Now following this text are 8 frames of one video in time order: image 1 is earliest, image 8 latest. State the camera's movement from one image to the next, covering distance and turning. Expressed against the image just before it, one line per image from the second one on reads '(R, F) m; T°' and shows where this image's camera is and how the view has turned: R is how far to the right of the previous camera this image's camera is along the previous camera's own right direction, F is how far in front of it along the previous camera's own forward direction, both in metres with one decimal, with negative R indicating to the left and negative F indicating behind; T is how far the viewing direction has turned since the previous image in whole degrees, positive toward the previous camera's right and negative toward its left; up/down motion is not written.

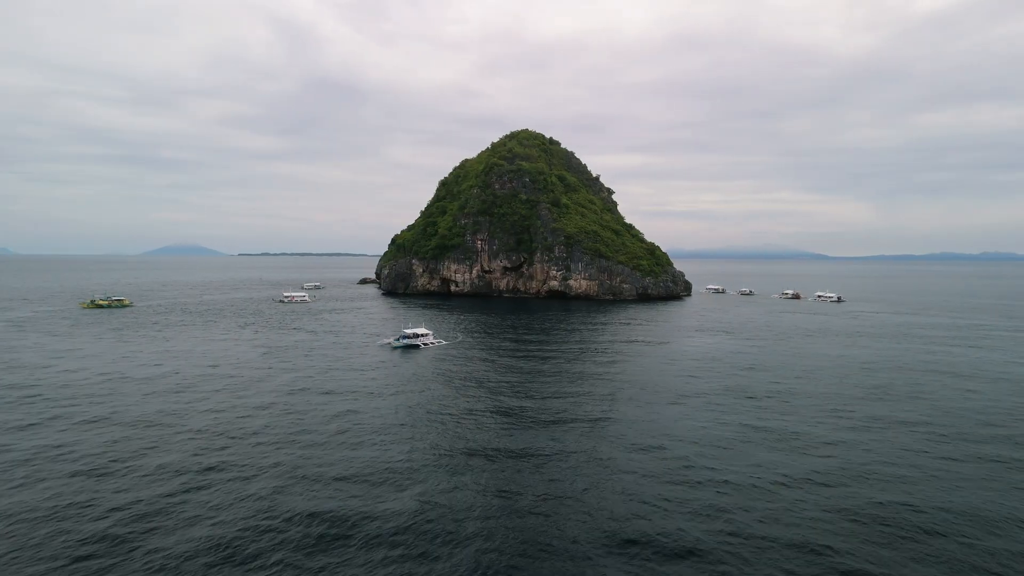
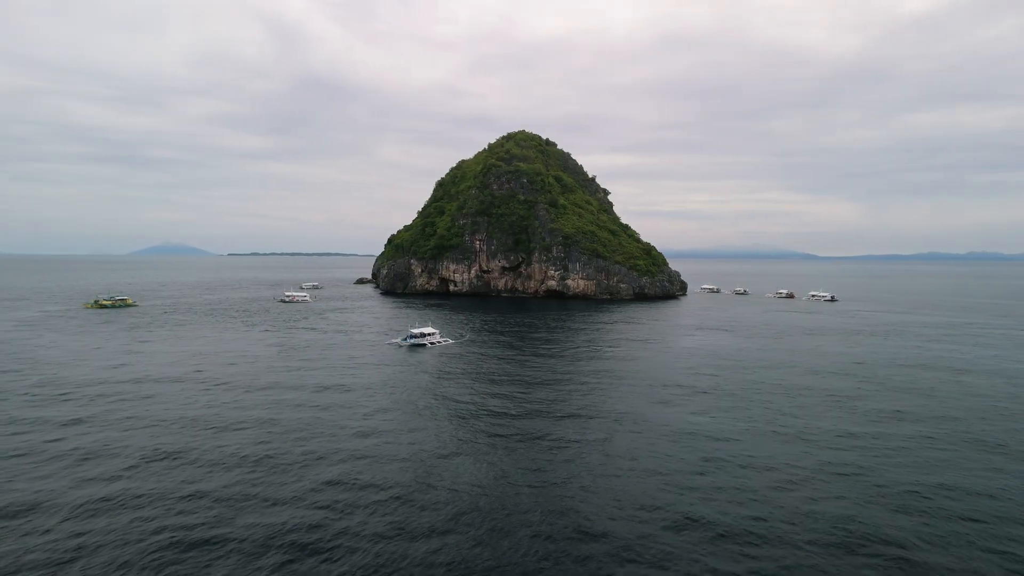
(-1.2, -1.3) m; +1°
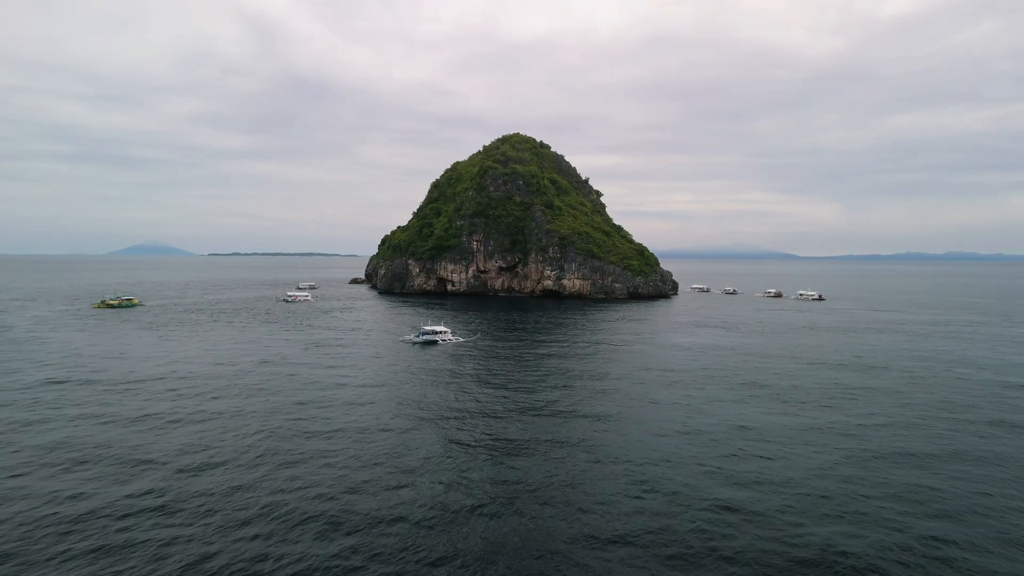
(-2.3, -2.6) m; +1°
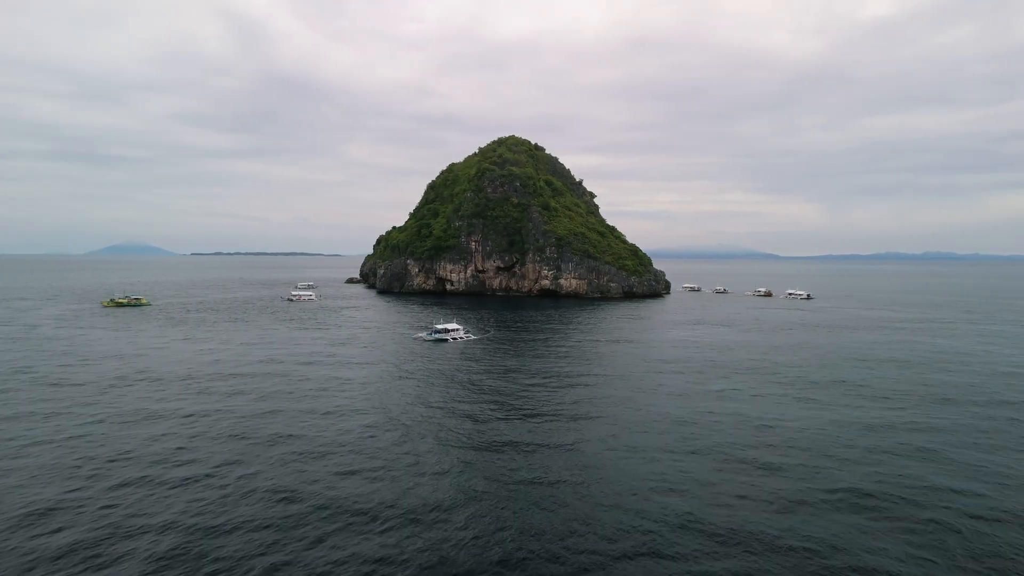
(-2.4, -2.9) m; +1°
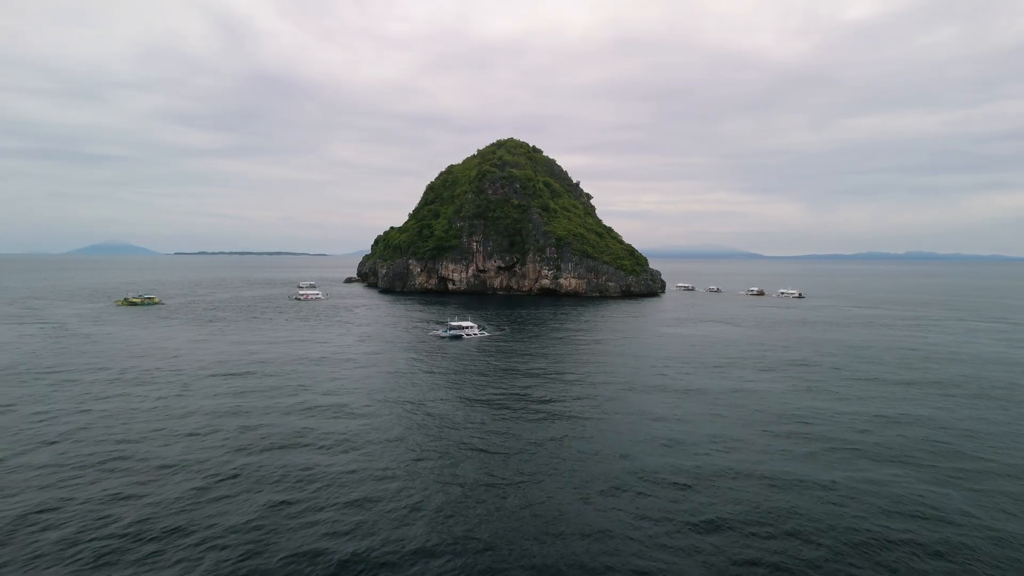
(-2.6, -3.2) m; +1°
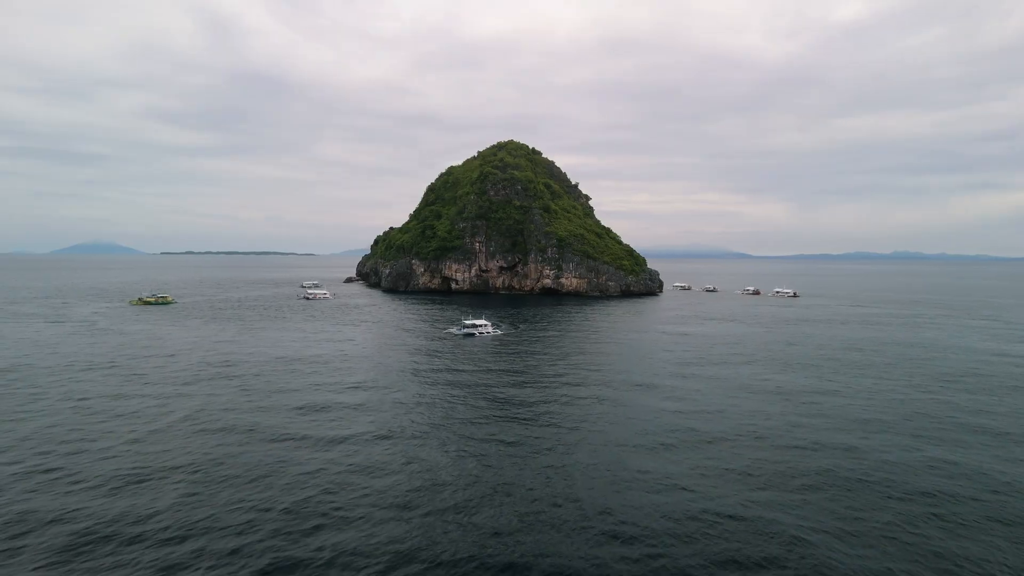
(-2.4, -2.9) m; +1°
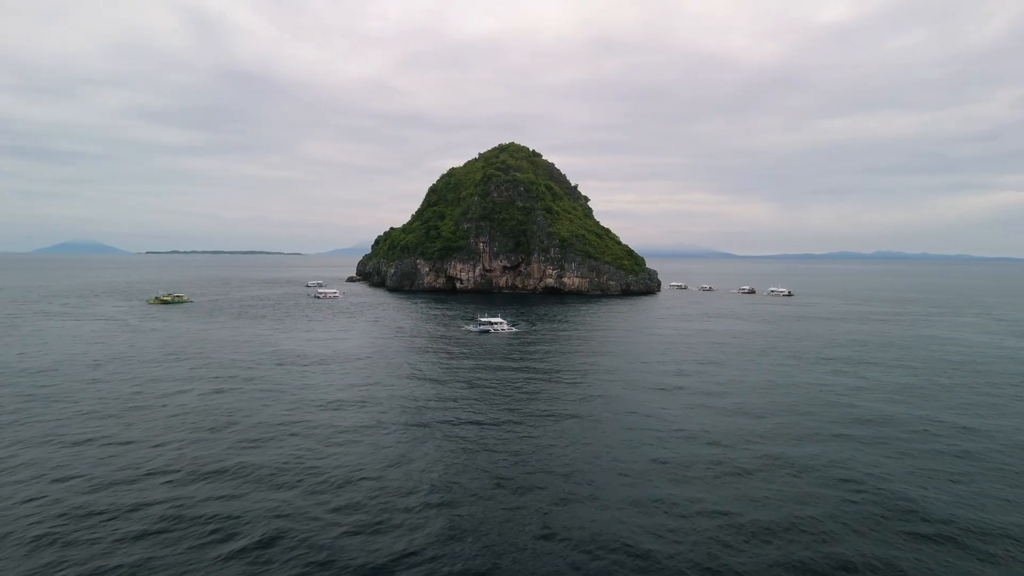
(-2.9, -3.4) m; +1°
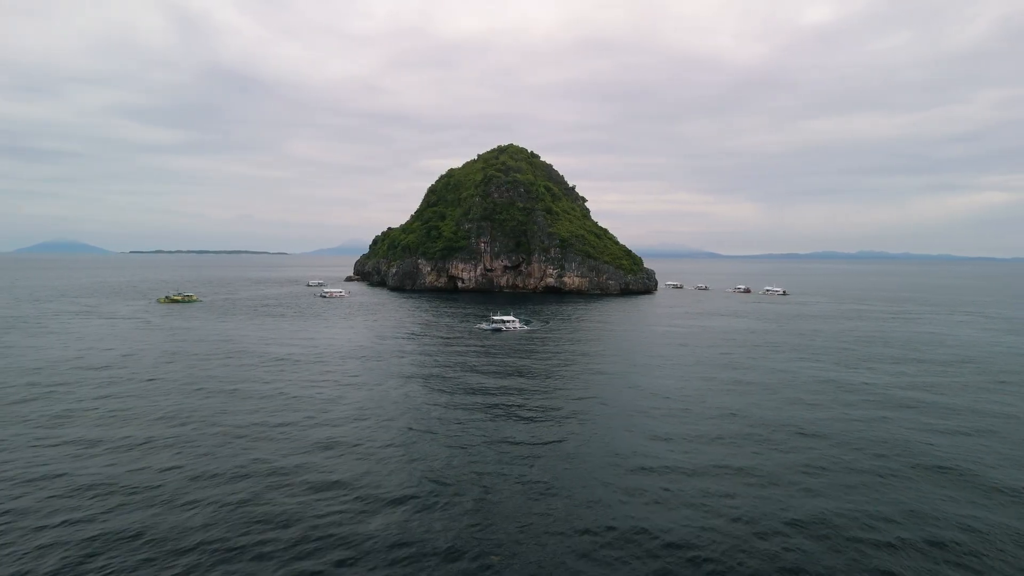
(-2.8, -2.3) m; +1°
